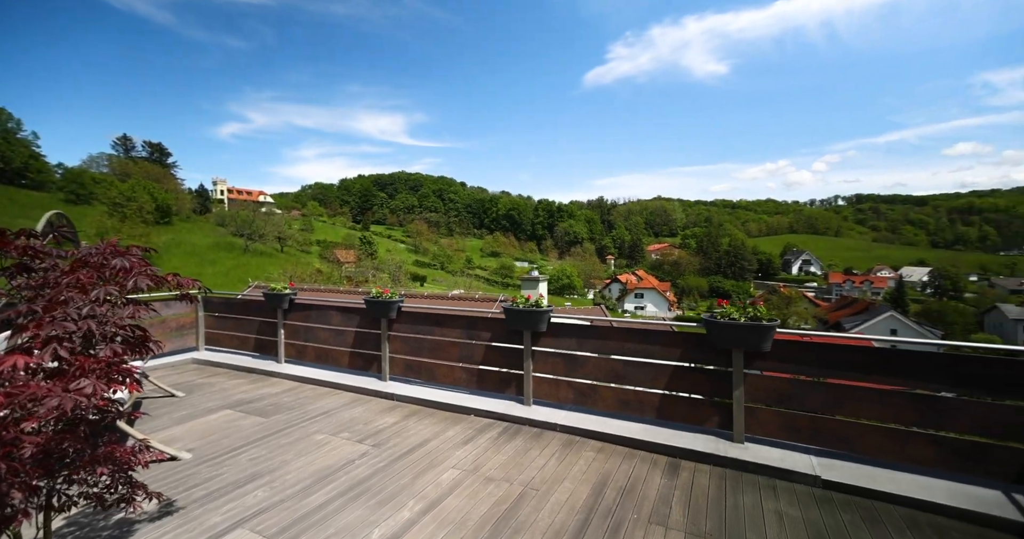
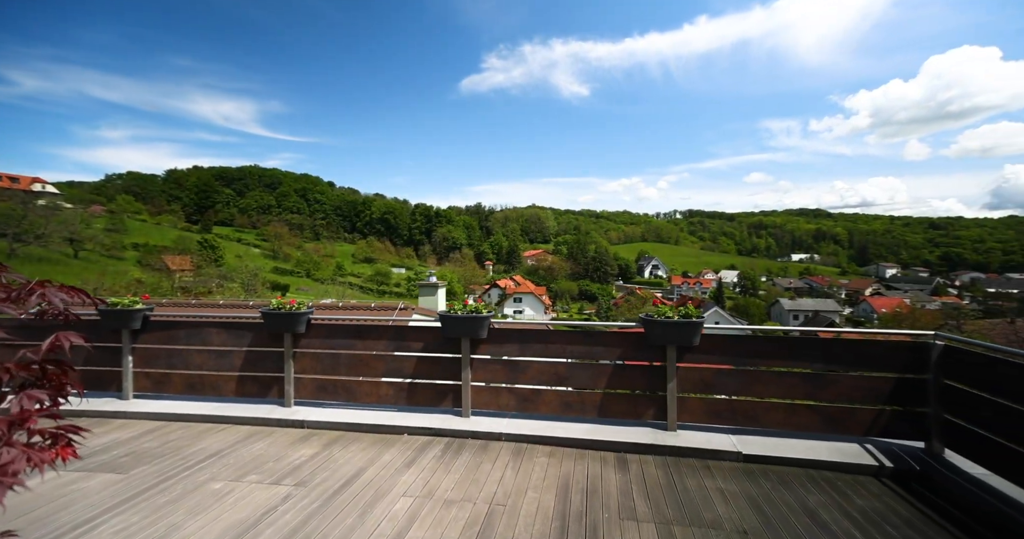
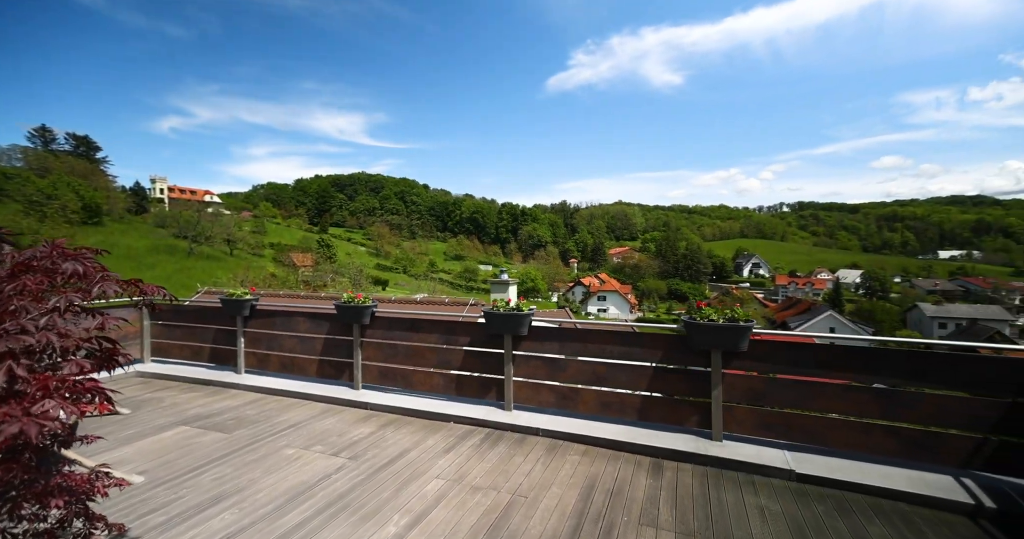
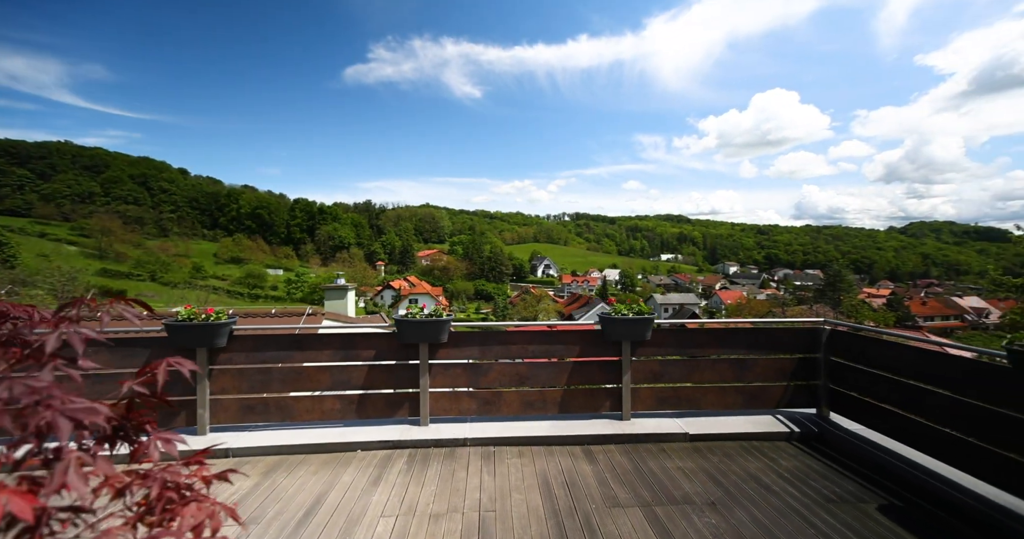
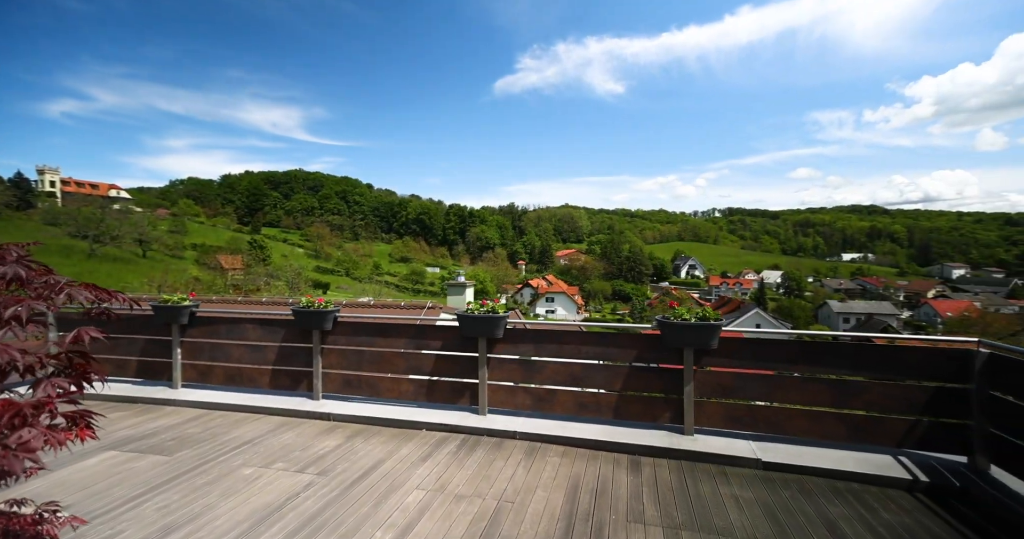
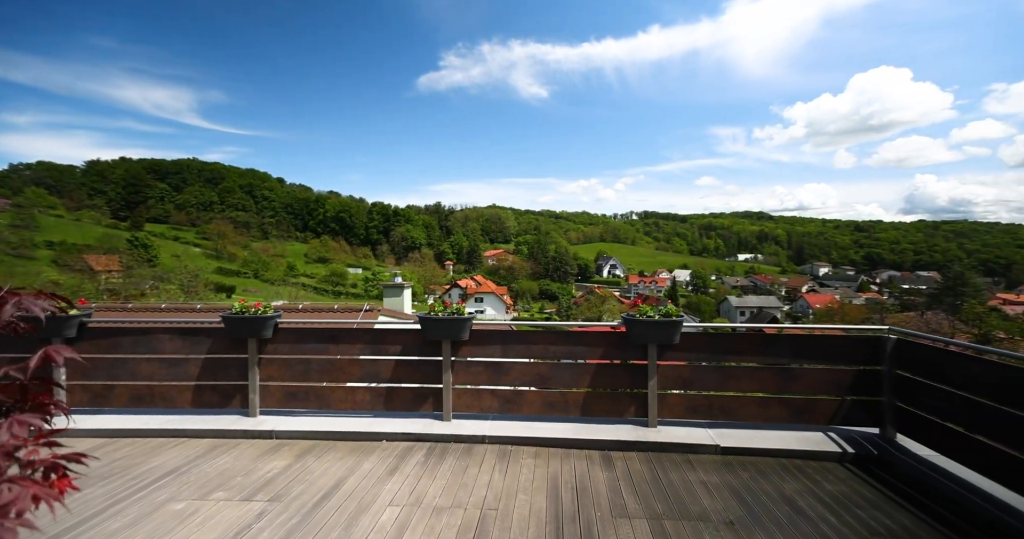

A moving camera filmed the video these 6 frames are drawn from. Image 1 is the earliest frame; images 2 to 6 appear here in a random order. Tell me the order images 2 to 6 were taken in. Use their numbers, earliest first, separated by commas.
3, 5, 2, 6, 4
